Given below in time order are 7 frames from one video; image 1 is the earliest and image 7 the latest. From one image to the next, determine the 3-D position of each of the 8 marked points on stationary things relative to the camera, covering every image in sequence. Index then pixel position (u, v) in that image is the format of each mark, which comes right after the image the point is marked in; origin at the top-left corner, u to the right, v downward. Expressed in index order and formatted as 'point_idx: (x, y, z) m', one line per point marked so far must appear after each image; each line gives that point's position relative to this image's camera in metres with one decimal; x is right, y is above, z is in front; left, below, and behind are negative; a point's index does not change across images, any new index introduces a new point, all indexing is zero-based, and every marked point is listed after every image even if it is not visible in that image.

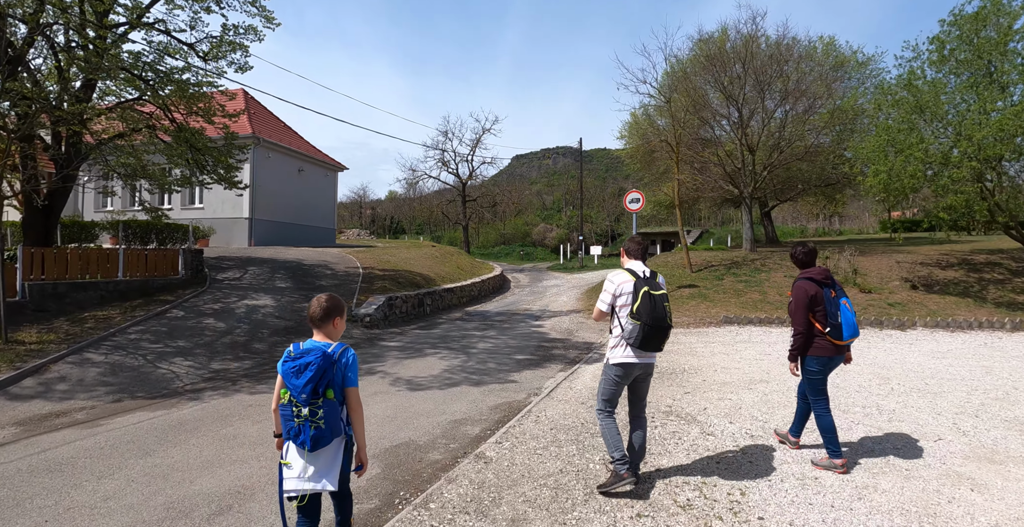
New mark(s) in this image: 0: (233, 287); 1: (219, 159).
0: (-6.0, -0.5, +12.3) m
1: (-6.8, +2.4, +13.2) m
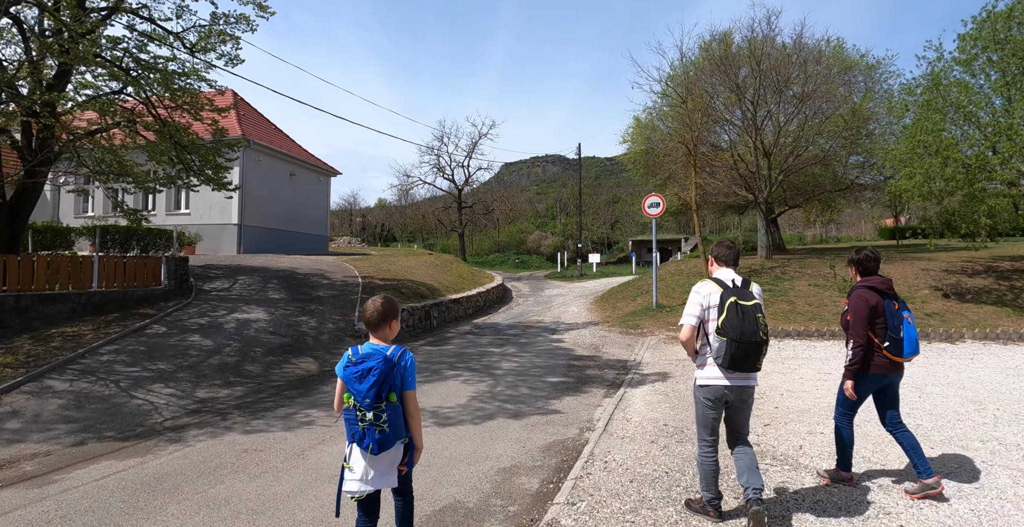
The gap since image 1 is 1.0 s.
0: (-5.7, -0.7, +11.2) m
1: (-6.5, +2.2, +12.0) m
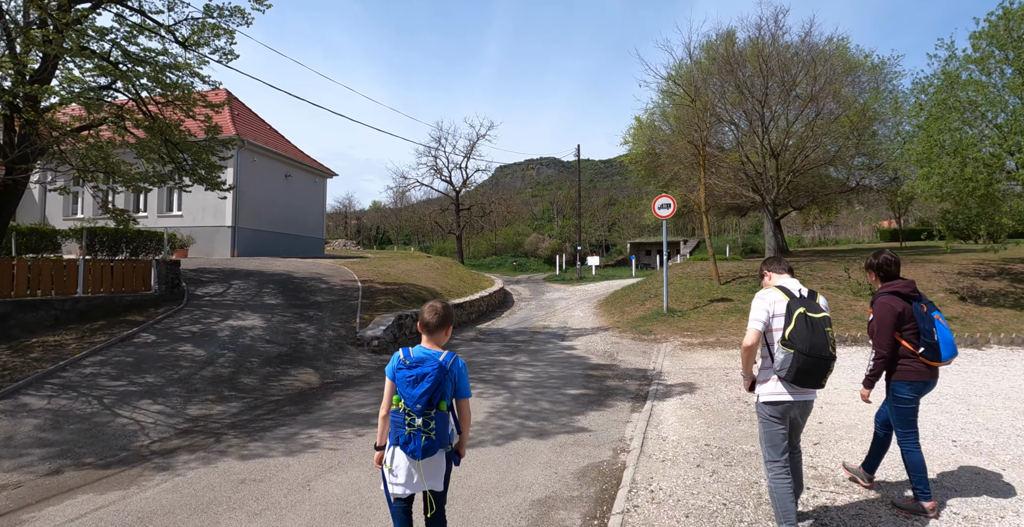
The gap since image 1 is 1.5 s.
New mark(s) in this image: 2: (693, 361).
0: (-5.5, -0.8, +10.6) m
1: (-6.3, +2.2, +11.5) m
2: (+2.9, -1.6, +9.1) m
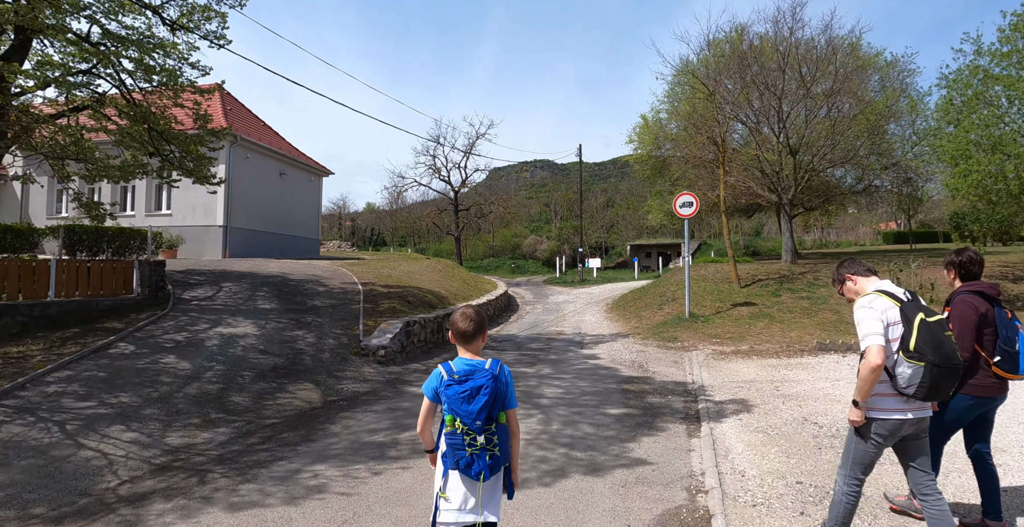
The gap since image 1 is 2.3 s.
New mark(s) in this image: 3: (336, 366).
0: (-5.3, -0.8, +9.7) m
1: (-6.0, +2.1, +10.6) m
2: (+3.2, -1.6, +8.2) m
3: (-2.4, -1.4, +7.7) m
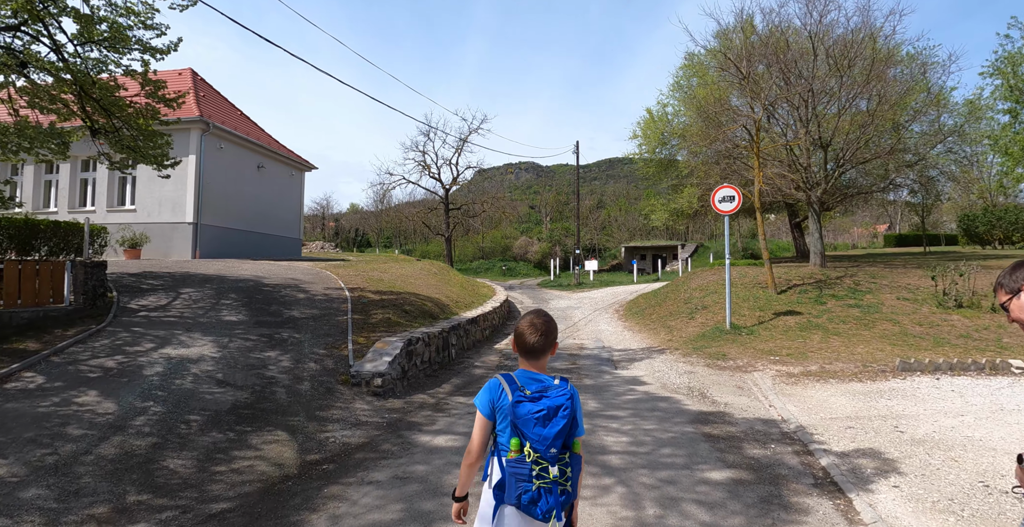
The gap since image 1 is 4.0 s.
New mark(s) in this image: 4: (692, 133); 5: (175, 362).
0: (-4.9, -0.8, +7.7) m
1: (-5.7, +2.1, +8.6) m
2: (+3.6, -1.6, +6.5) m
3: (-2.0, -1.4, +5.8) m
4: (+6.4, +4.6, +20.0) m
5: (-3.7, -1.1, +6.3) m
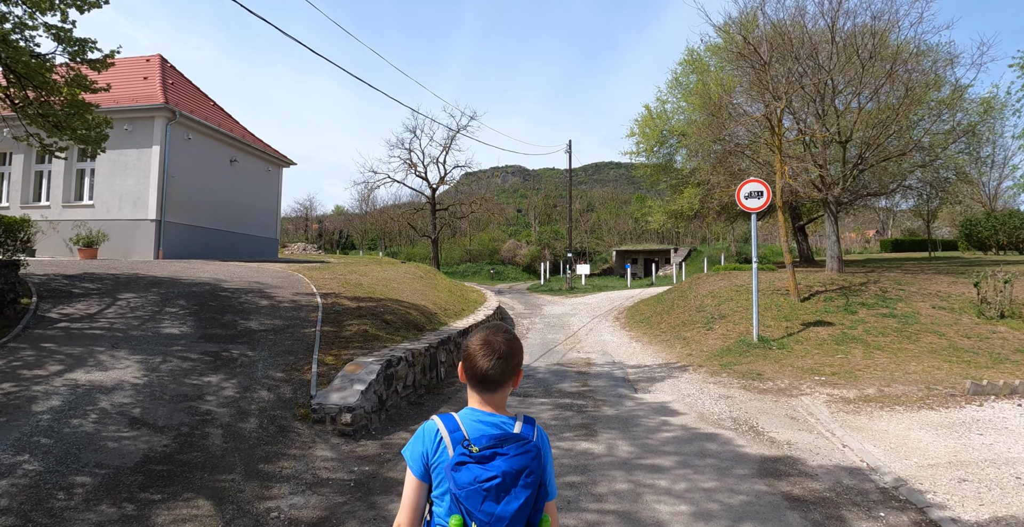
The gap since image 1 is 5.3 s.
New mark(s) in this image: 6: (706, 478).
0: (-4.9, -0.8, +6.2) m
1: (-5.7, +2.1, +7.1) m
2: (+3.7, -1.7, +5.2) m
3: (-1.9, -1.4, +4.4) m
4: (+6.1, +4.5, +18.8) m
5: (-3.6, -1.1, +4.8) m
6: (+1.4, -1.6, +4.2) m
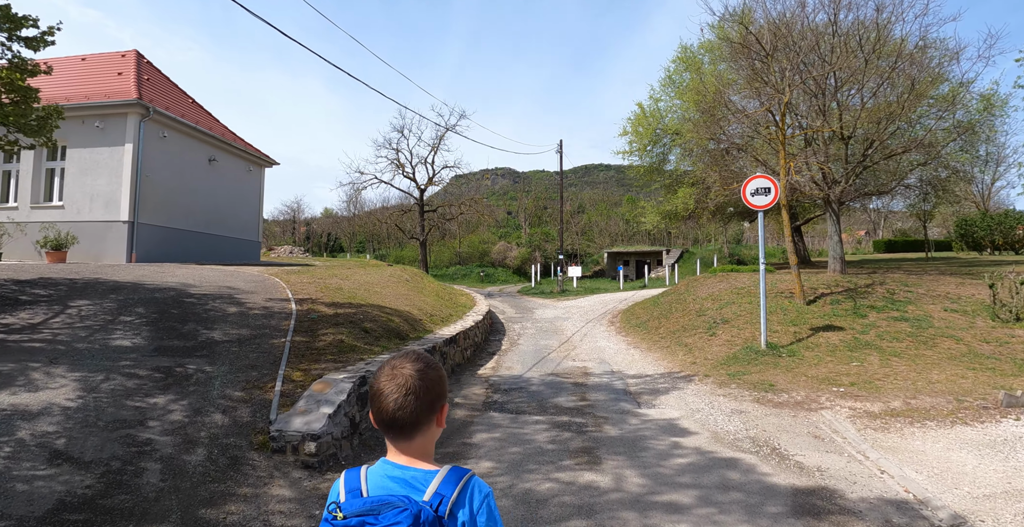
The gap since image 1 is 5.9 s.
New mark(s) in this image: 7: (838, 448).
0: (-4.9, -0.9, +5.5) m
1: (-5.8, +2.1, +6.4) m
2: (+3.6, -1.7, +4.6) m
3: (-1.9, -1.4, +3.7) m
4: (+5.8, +4.4, +18.3) m
5: (-3.7, -1.1, +4.1) m
6: (+1.4, -1.6, +3.5) m
7: (+3.0, -1.7, +5.2) m
